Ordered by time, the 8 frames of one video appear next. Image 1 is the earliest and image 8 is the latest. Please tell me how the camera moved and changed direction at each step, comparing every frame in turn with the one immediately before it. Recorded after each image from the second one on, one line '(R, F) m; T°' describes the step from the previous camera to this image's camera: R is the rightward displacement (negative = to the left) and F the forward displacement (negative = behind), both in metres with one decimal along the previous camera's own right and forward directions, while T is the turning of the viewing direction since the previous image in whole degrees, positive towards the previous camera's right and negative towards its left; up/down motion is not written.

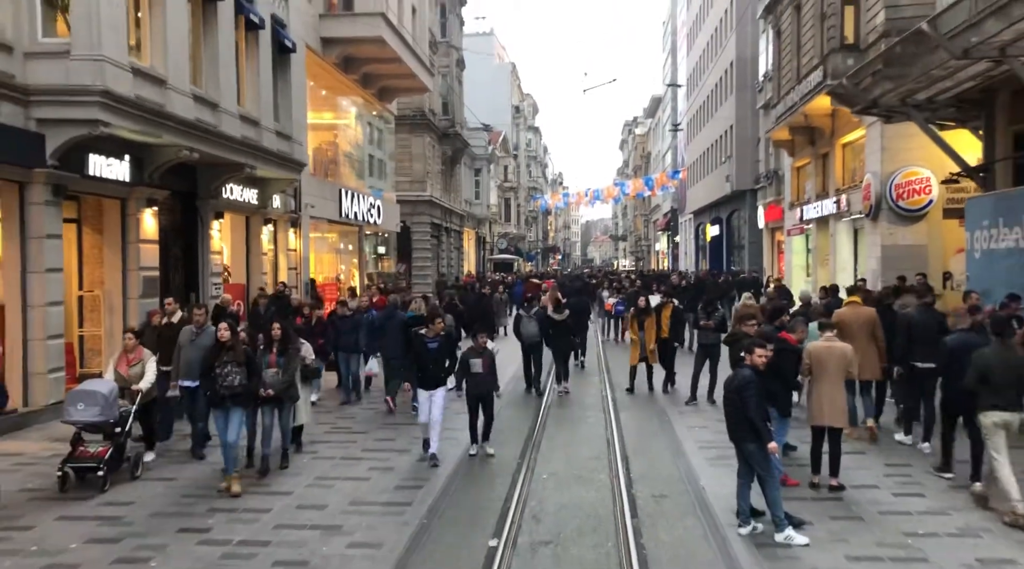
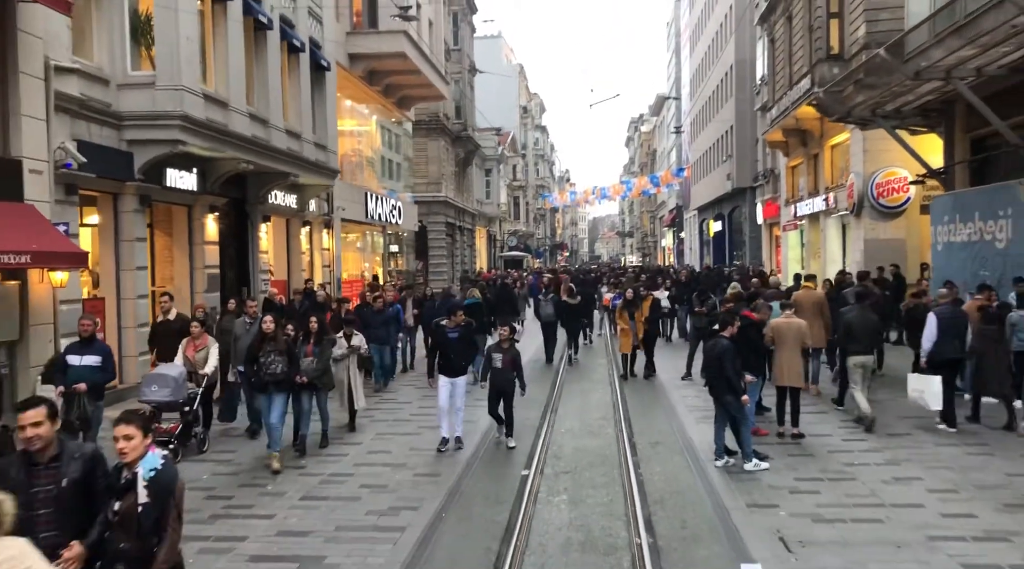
(-0.2, -2.3) m; 0°
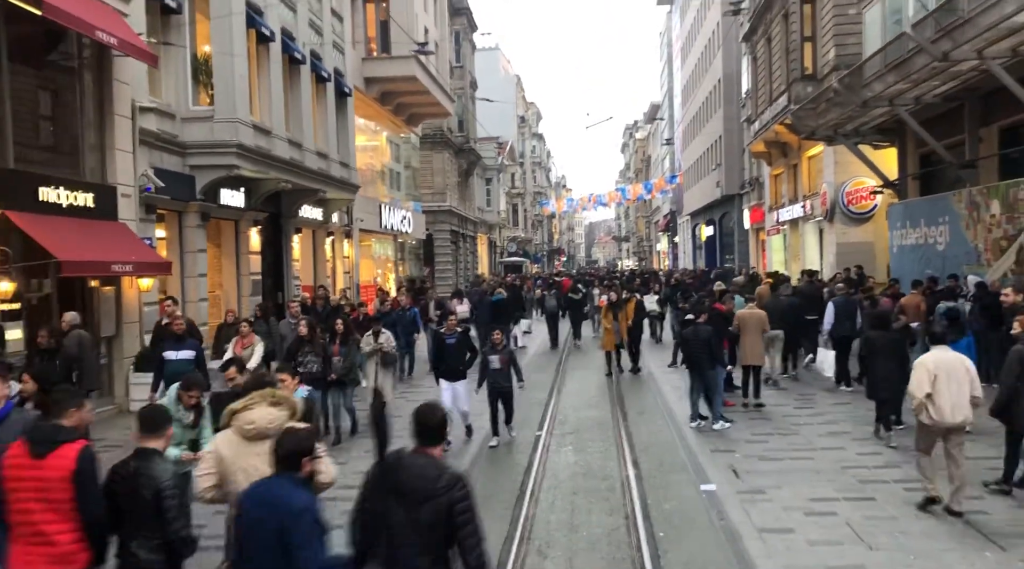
(-0.2, -2.6) m; 0°
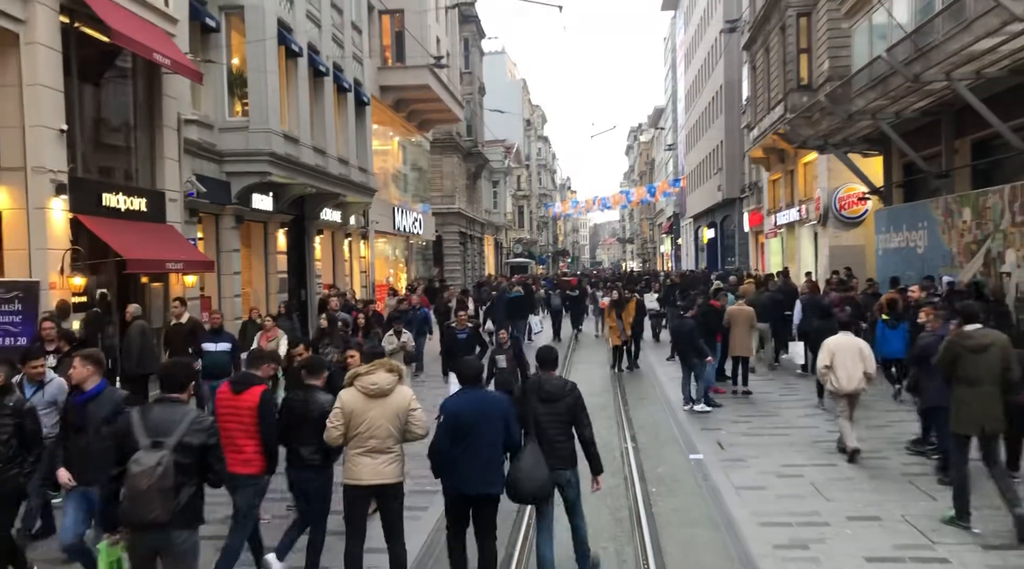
(-0.1, -1.5) m; 0°
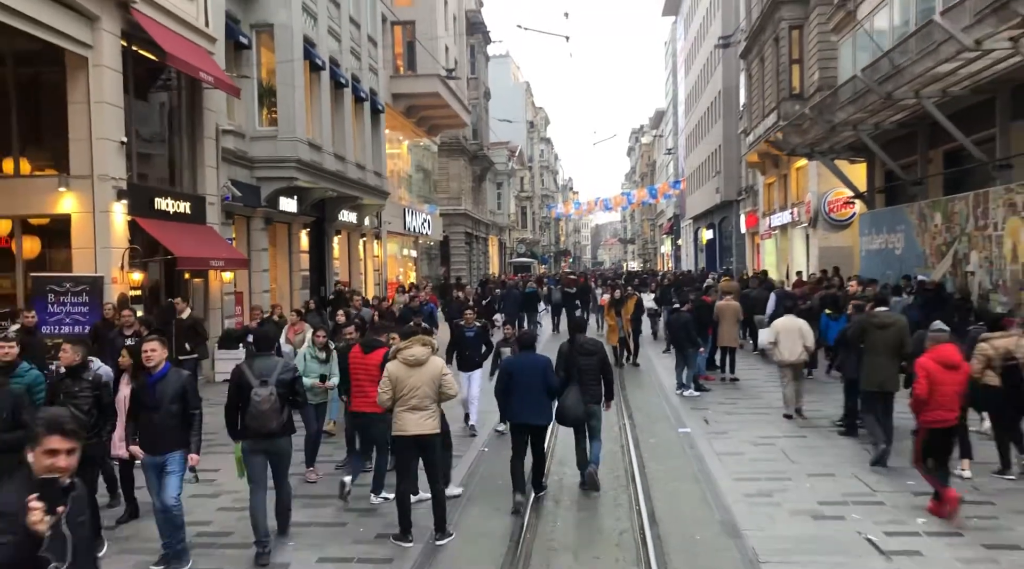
(-0.1, -1.6) m; 0°
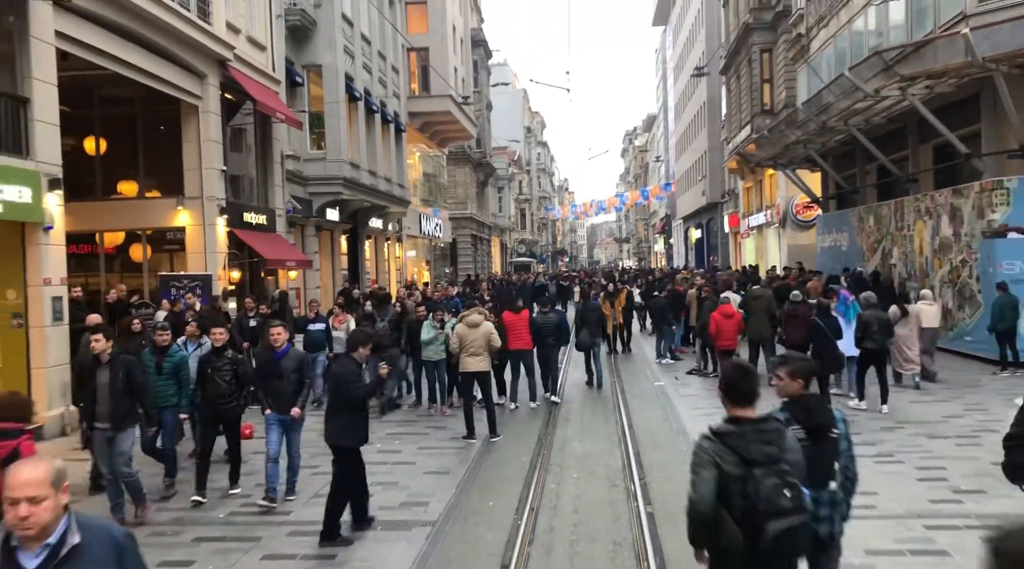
(-0.4, -4.3) m; 0°
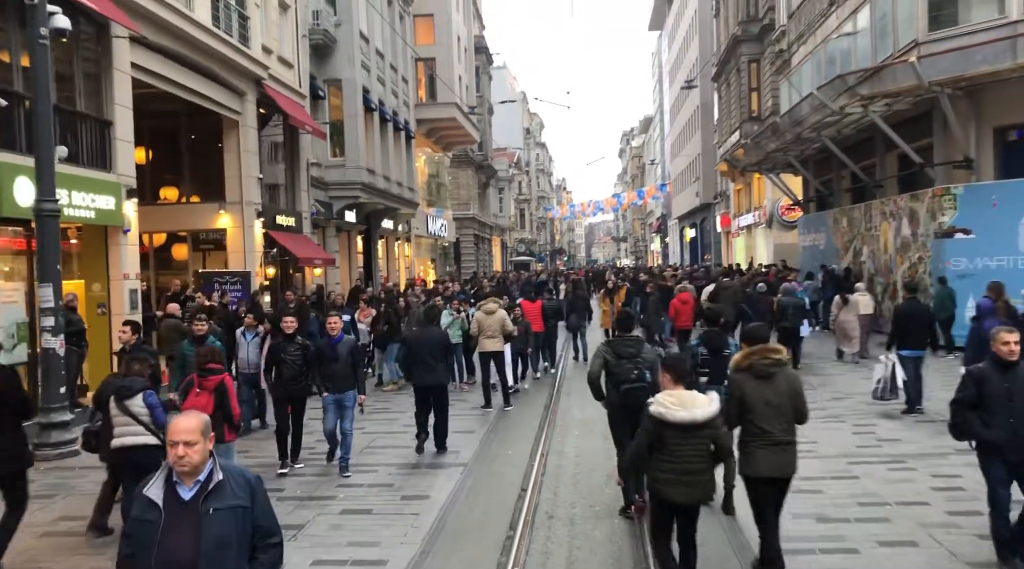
(-0.2, -2.2) m; 0°
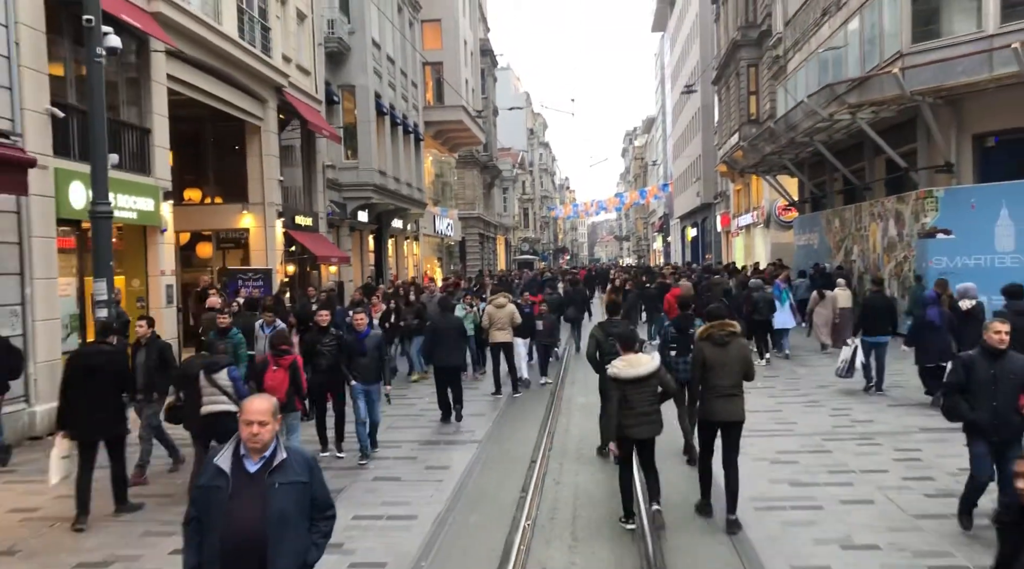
(-0.1, -1.2) m; 0°
